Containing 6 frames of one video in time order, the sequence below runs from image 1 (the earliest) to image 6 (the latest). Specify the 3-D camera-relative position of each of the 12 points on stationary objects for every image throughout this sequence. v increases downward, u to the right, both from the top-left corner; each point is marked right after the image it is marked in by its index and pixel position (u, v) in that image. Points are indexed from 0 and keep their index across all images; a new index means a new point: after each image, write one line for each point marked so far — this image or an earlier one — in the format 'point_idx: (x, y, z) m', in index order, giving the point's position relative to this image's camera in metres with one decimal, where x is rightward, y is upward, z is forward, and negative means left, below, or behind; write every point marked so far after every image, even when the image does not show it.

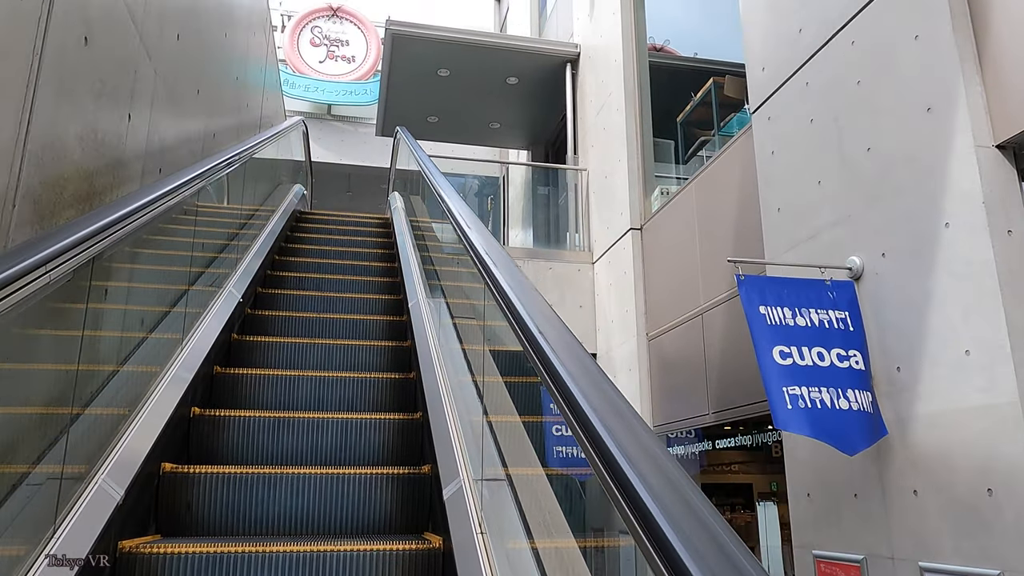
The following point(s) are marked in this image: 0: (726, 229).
0: (+1.3, +0.4, +4.7) m
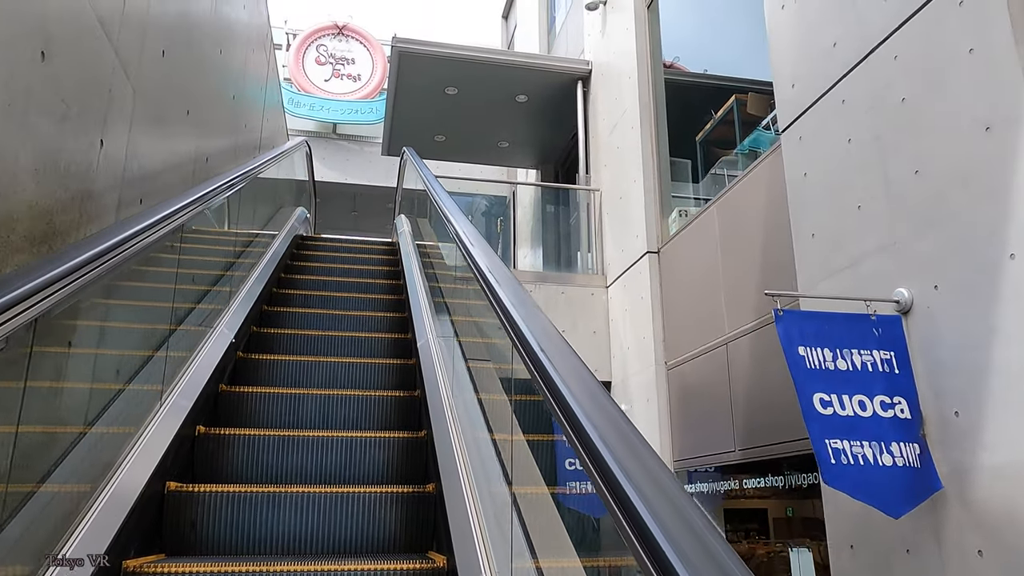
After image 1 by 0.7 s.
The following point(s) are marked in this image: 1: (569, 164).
0: (+1.4, +0.2, +4.4) m
1: (+0.7, +1.5, +9.4) m
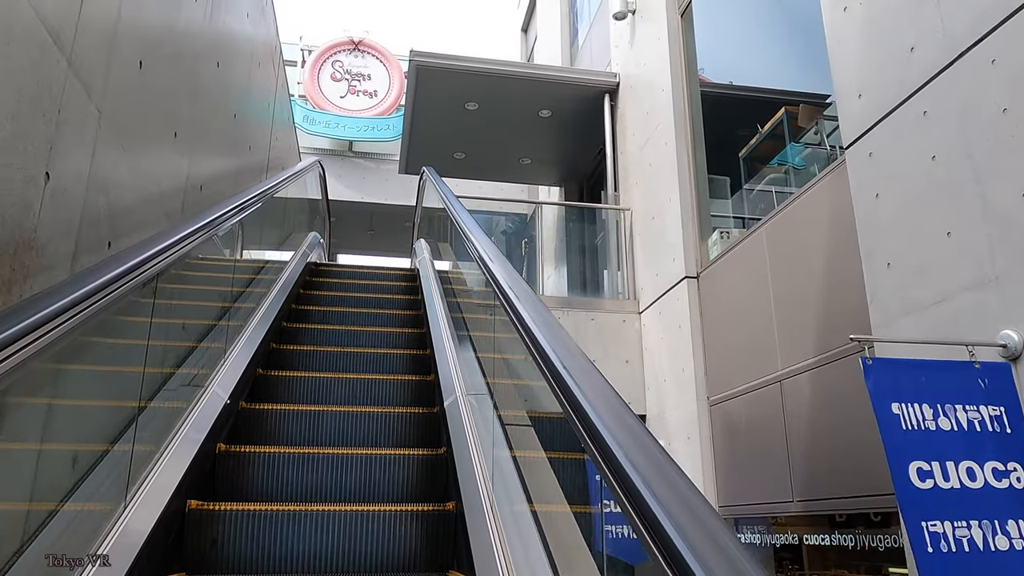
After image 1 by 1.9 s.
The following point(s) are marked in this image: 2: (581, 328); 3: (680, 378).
0: (+1.5, 0.0, +4.0) m
1: (+1.0, +1.2, +9.0) m
2: (+0.6, -0.3, +6.3) m
3: (+1.2, -0.6, +5.5) m
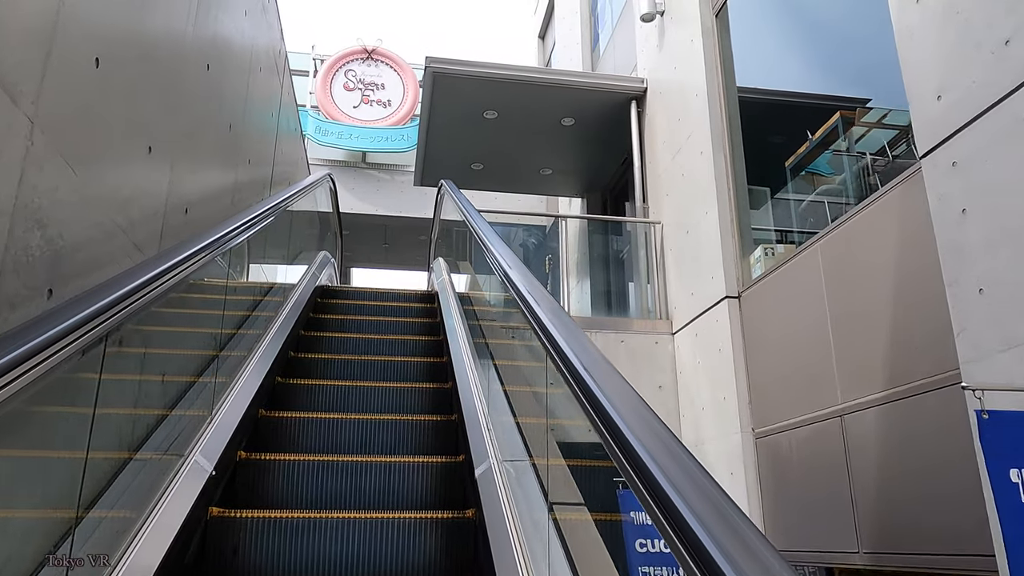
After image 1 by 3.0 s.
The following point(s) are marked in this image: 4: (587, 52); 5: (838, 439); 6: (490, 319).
0: (+1.7, -0.1, +3.6) m
1: (+1.2, +1.1, +8.6) m
2: (+0.7, -0.5, +5.9) m
3: (+1.3, -0.8, +5.1) m
4: (+0.9, +2.8, +9.5) m
5: (+1.6, -0.7, +3.8) m
6: (-0.1, -0.2, +3.9) m
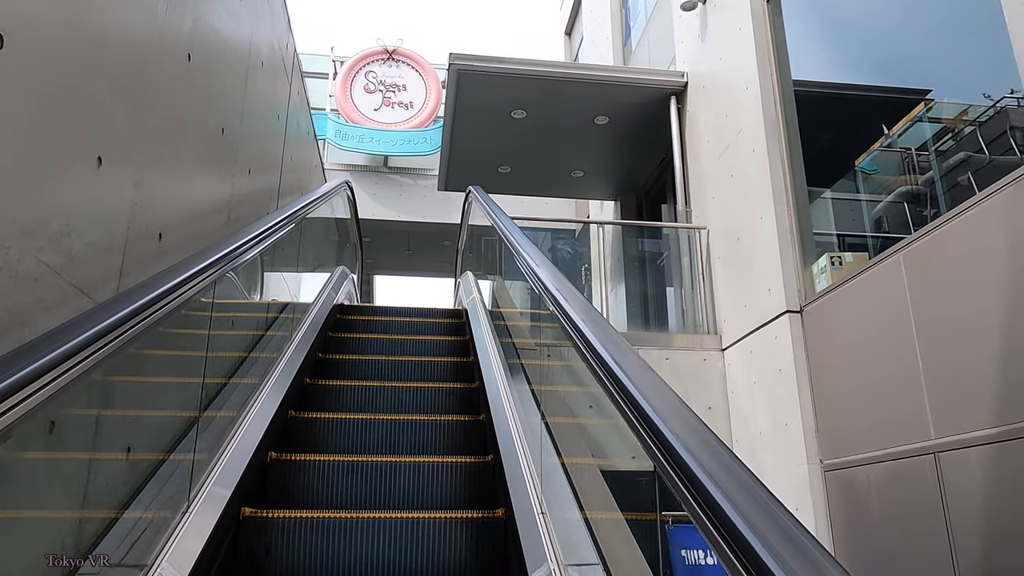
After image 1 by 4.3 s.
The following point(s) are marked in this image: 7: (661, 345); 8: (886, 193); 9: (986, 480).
0: (+1.8, -0.2, +3.0) m
1: (+1.5, +1.0, +8.1) m
2: (+1.0, -0.5, +5.4) m
3: (+1.6, -0.8, +4.5) m
4: (+1.2, +2.7, +9.0) m
5: (+1.8, -0.8, +3.3) m
6: (+0.1, -0.3, +3.4) m
7: (+1.0, -0.4, +5.5) m
8: (+1.9, +0.5, +3.9) m
9: (+1.8, -0.7, +3.0) m
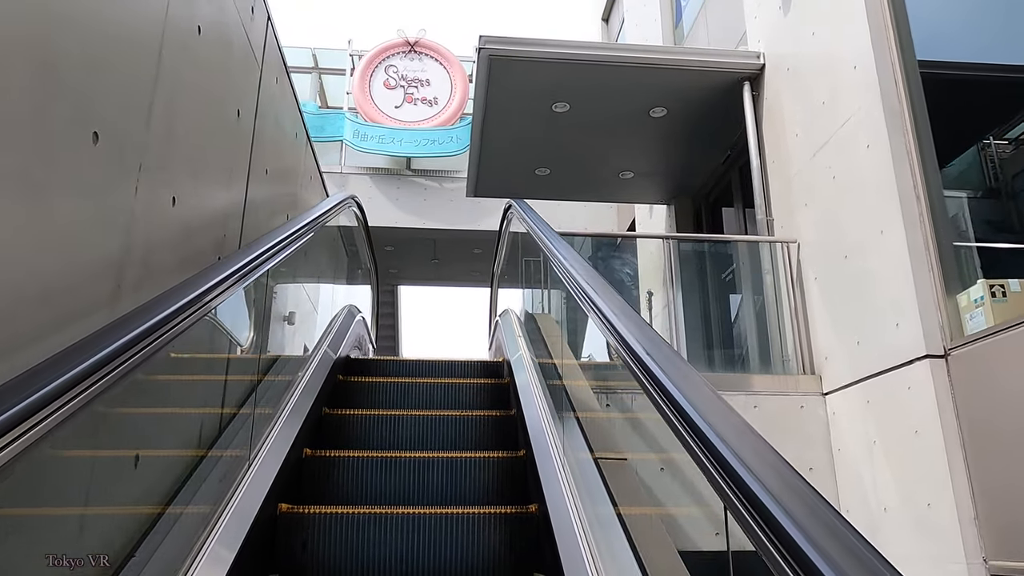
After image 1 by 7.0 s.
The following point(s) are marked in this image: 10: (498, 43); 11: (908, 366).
0: (+2.0, -0.3, +2.0) m
1: (+1.8, +0.8, +7.0) m
2: (+1.2, -0.7, +4.3) m
3: (+1.8, -1.0, +3.5) m
4: (+1.6, +2.6, +7.9) m
5: (+2.0, -1.0, +2.3) m
6: (+0.3, -0.5, +2.4) m
7: (+1.3, -0.6, +4.5) m
8: (+2.1, +0.3, +2.9) m
9: (+2.0, -0.9, +2.0) m
10: (-0.1, +1.6, +5.1) m
11: (+1.8, -0.3, +3.6) m
